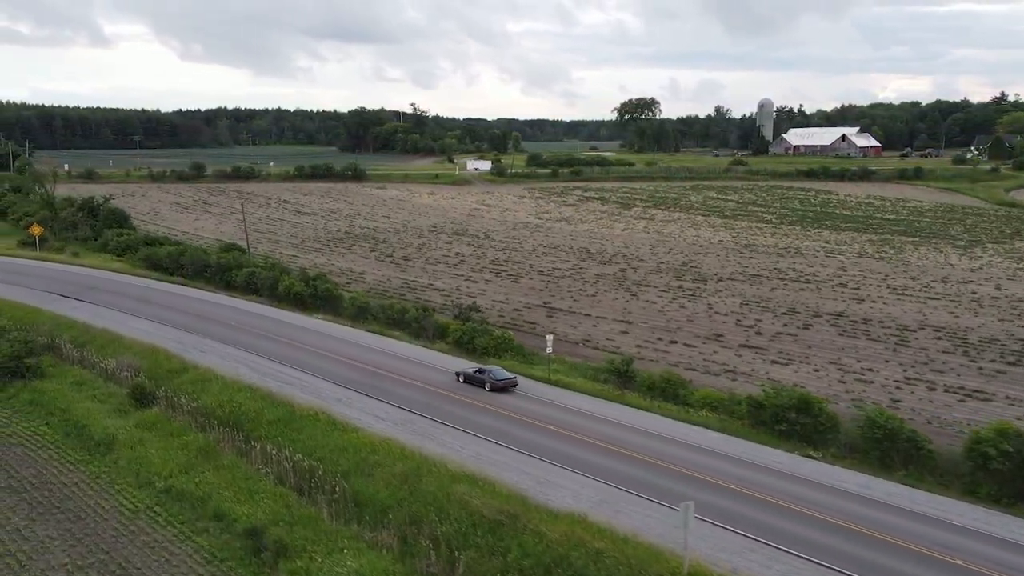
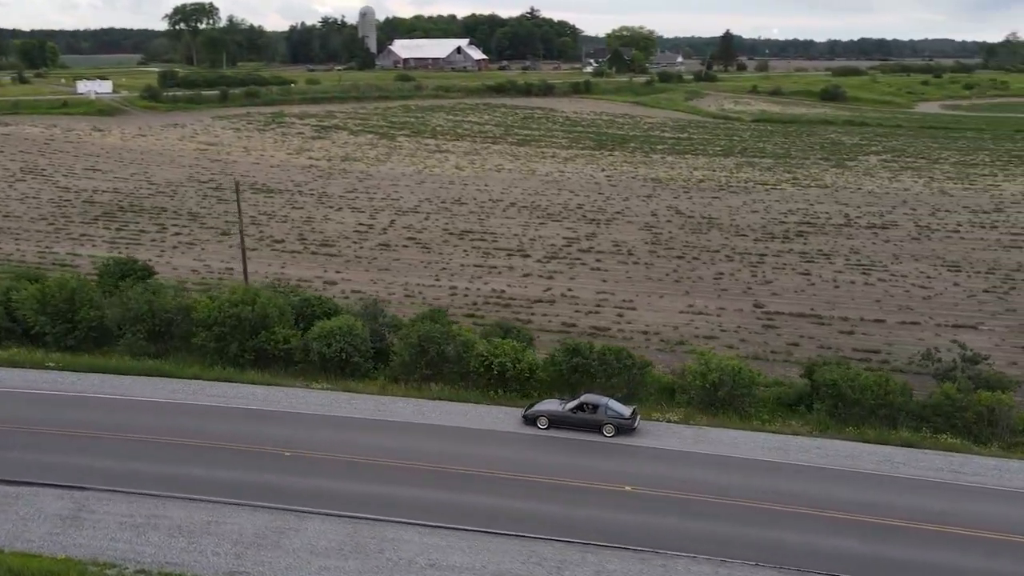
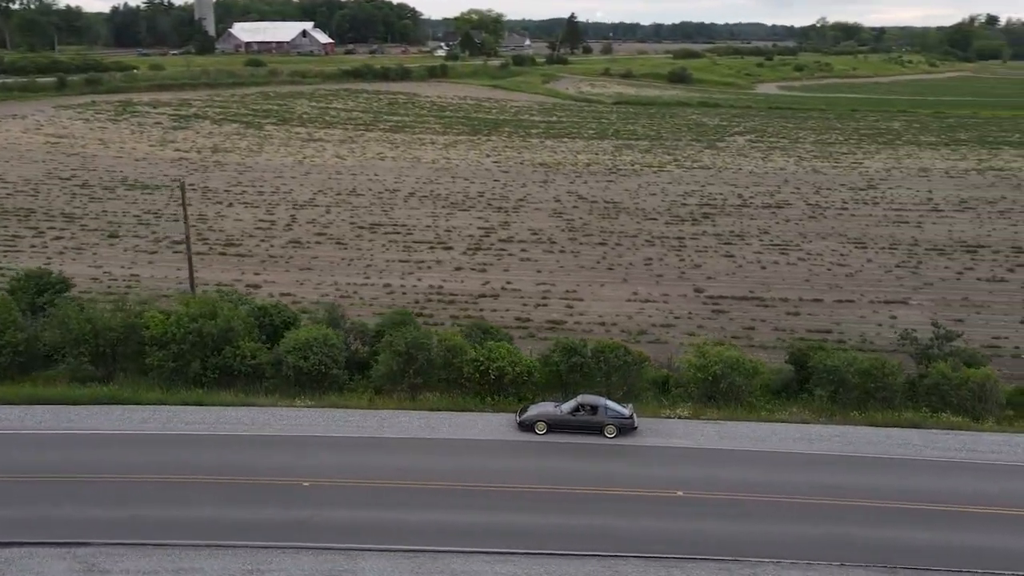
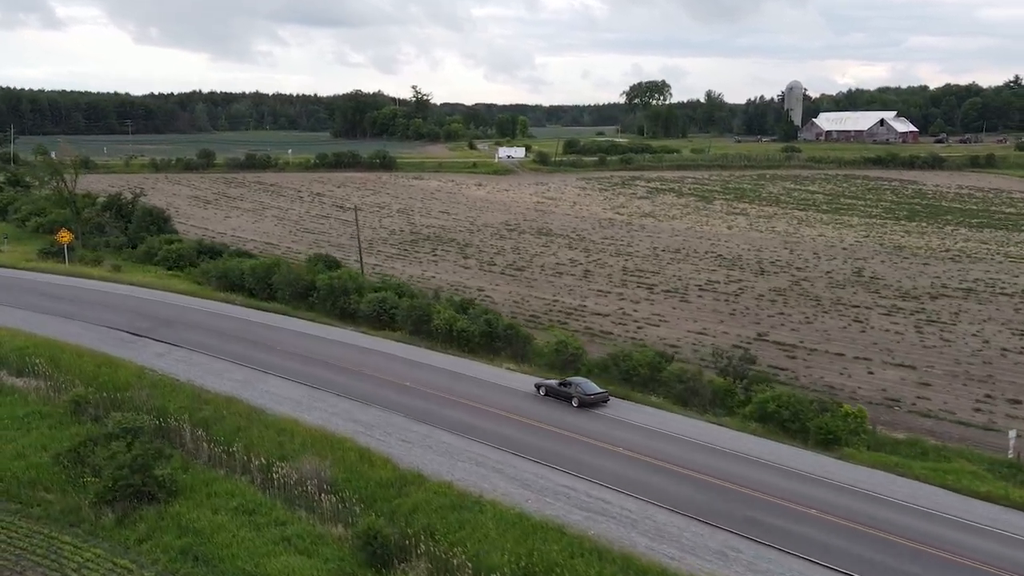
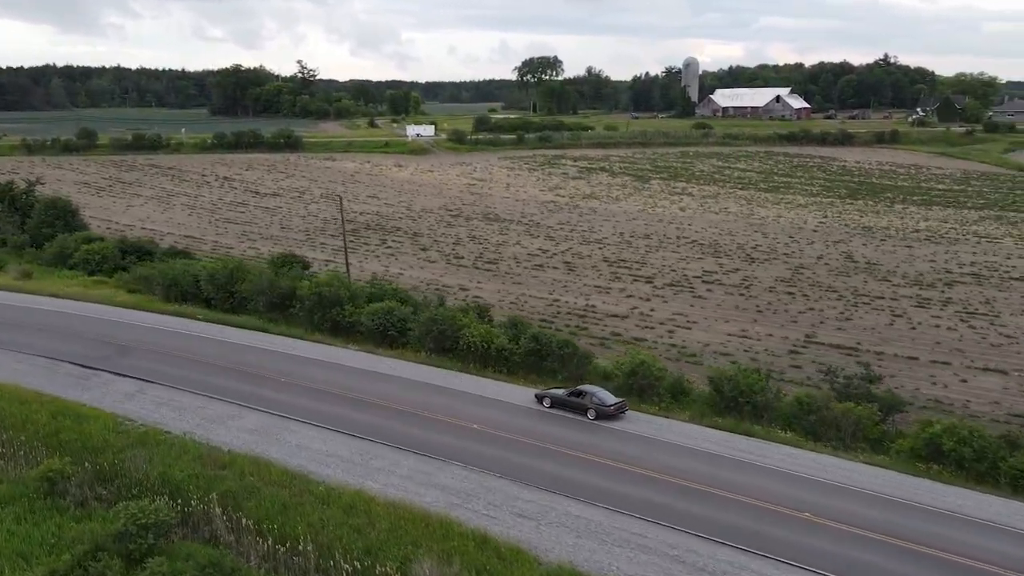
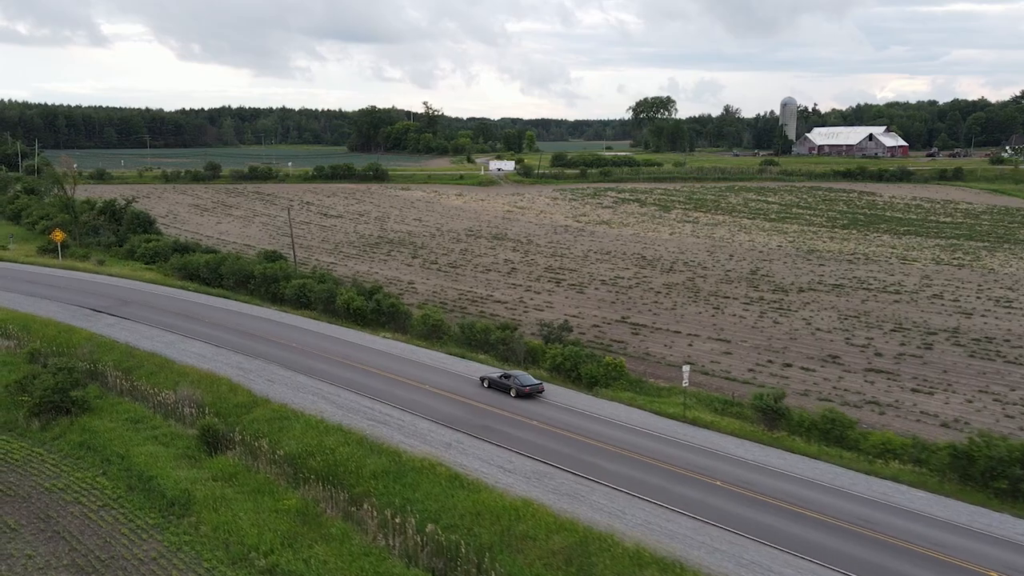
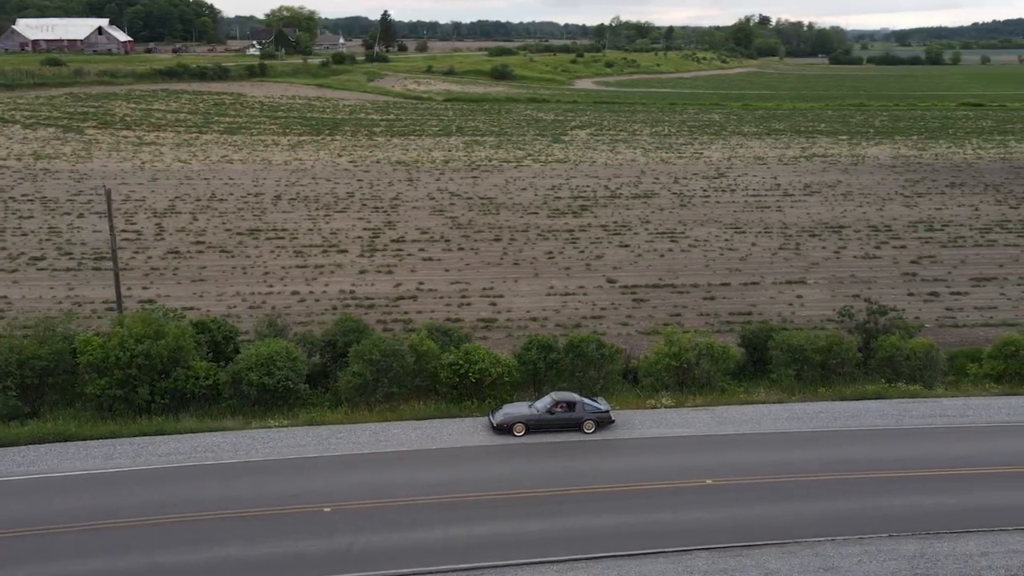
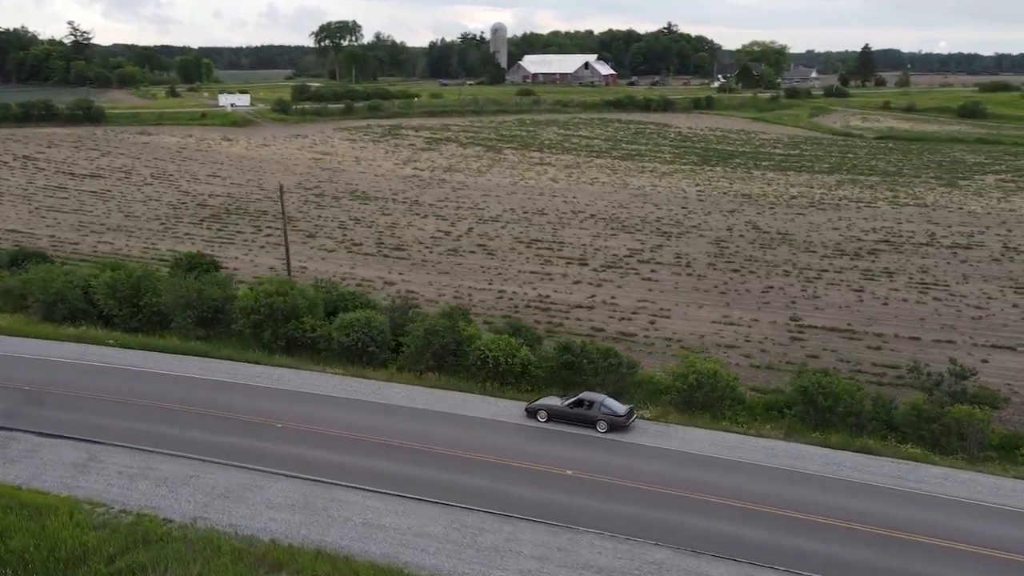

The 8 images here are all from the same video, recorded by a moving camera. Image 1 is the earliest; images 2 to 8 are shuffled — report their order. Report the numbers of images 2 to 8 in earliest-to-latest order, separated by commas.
6, 4, 5, 8, 2, 3, 7
